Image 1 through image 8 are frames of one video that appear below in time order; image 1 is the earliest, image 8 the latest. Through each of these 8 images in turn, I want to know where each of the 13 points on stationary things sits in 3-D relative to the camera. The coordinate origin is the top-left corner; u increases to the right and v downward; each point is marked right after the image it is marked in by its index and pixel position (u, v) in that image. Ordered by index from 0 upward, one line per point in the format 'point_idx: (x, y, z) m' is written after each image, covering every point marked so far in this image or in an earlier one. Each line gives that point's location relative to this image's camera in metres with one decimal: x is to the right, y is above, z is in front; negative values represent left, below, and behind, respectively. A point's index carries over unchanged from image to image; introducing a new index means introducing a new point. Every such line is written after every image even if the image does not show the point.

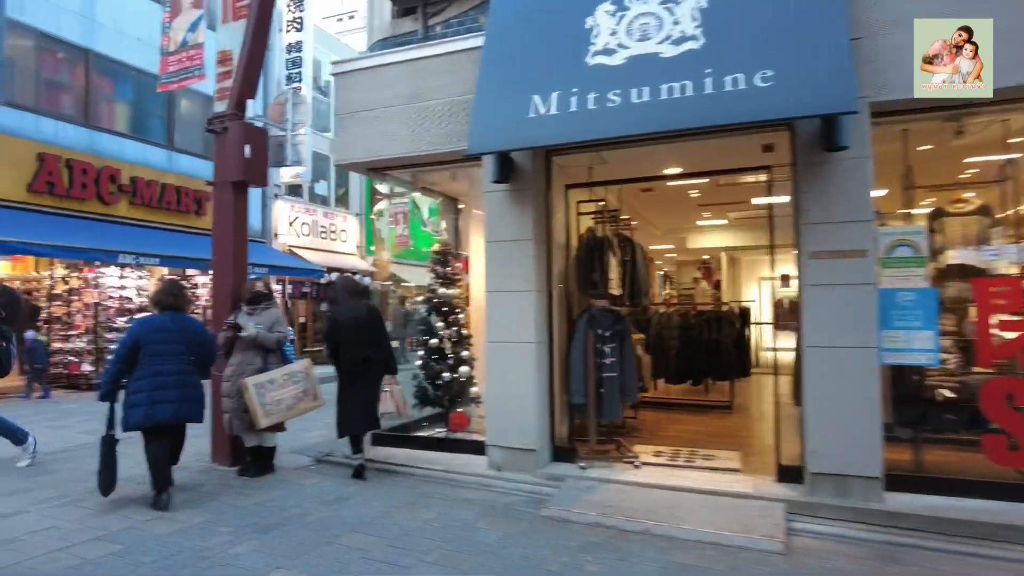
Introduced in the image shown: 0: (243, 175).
0: (-2.5, +1.1, +6.1) m
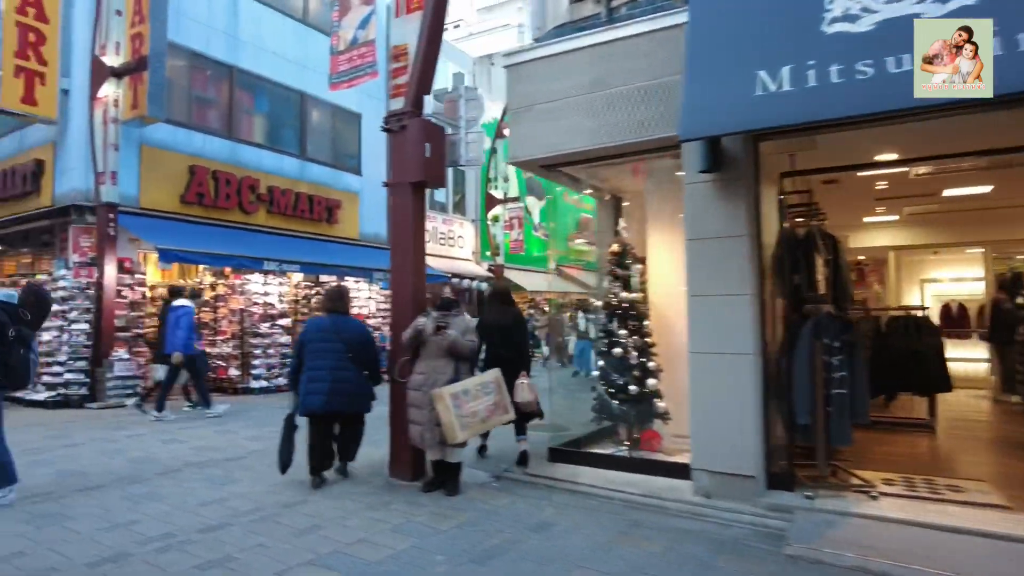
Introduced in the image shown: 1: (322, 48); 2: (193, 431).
0: (-0.8, +1.0, +5.8) m
1: (-4.9, +6.2, +16.9) m
2: (-4.1, -1.8, +8.4) m
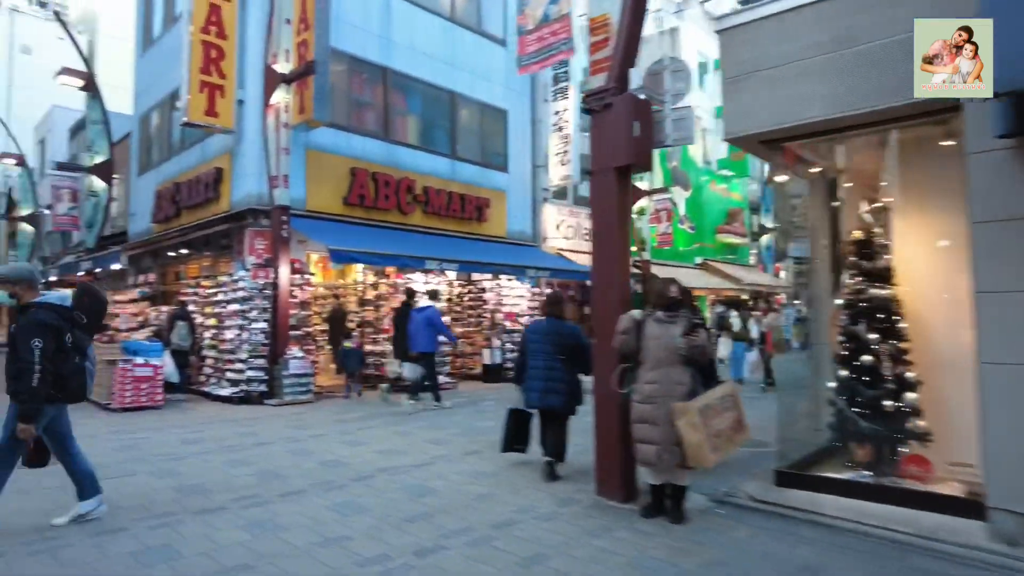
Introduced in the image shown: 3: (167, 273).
0: (+1.0, +1.0, +5.2) m
1: (-1.1, +6.2, +16.8) m
2: (-1.8, -1.8, +8.3) m
3: (-8.6, +0.4, +16.4) m
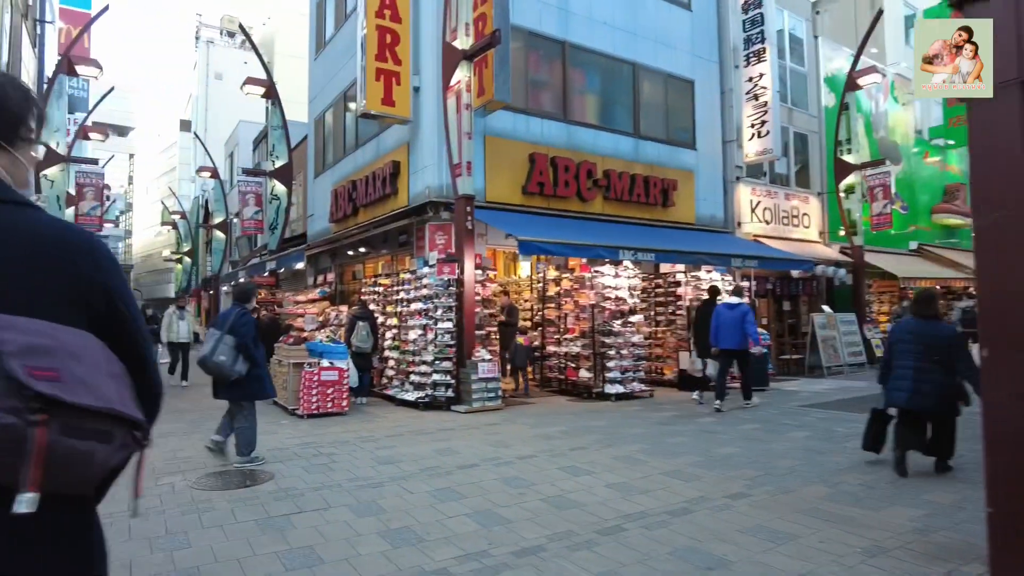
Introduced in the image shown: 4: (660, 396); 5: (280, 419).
0: (+2.7, +1.1, +3.2) m
1: (+3.2, +6.4, +15.0) m
2: (+0.8, -1.7, +6.9) m
3: (-4.1, +0.4, +16.3) m
4: (+2.7, -1.9, +11.7) m
5: (-3.3, -1.9, +9.4) m
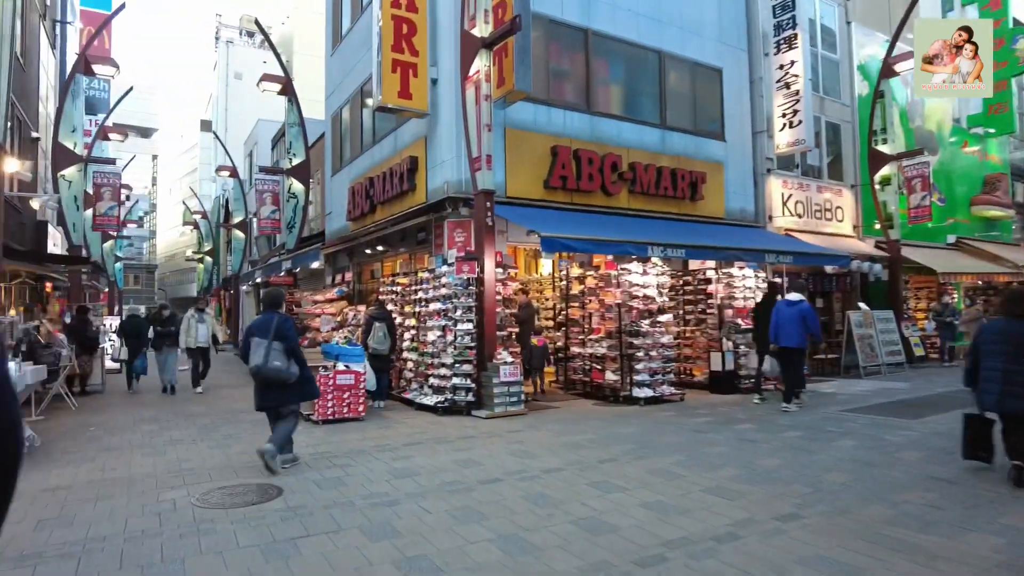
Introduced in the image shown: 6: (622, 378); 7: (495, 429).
0: (+2.8, +1.1, +2.7) m
1: (+3.7, +6.4, +14.4) m
2: (+1.0, -1.7, +6.4) m
3: (-3.6, +0.4, +15.9) m
4: (+3.1, -1.9, +11.1) m
5: (-2.9, -1.9, +9.0) m
6: (+1.8, -1.5, +10.8) m
7: (-0.2, -1.8, +8.2) m
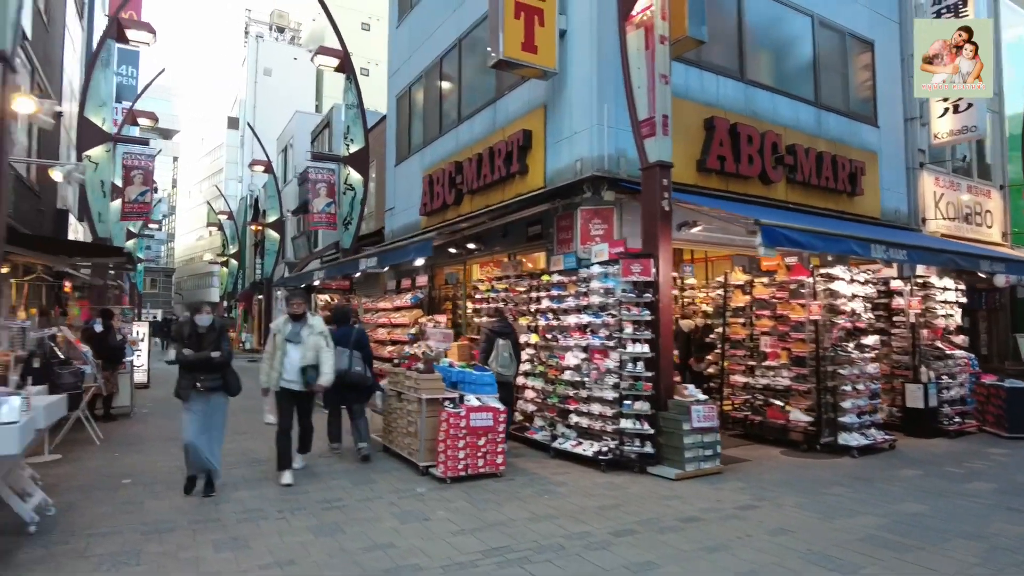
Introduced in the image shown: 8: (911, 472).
0: (+4.8, +1.1, +0.1) m
1: (+5.9, +6.2, +11.9) m
2: (+2.9, -1.8, +3.8) m
3: (-1.5, +0.3, +13.4) m
4: (+5.0, -2.1, +8.5) m
5: (-1.0, -1.9, +6.5) m
6: (+3.8, -1.7, +8.2) m
7: (+1.7, -1.9, +5.6) m
8: (+4.3, -2.0, +7.0) m
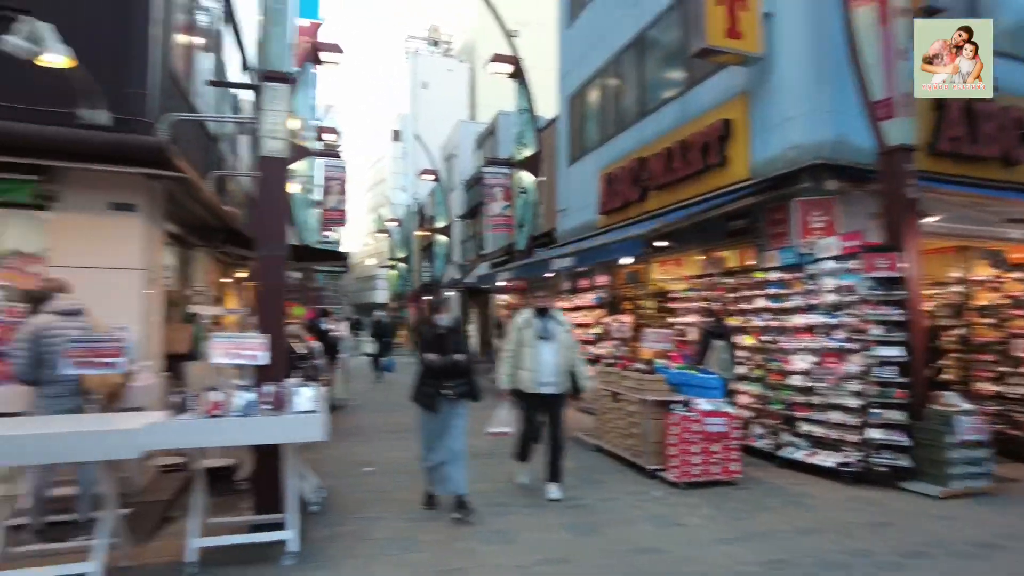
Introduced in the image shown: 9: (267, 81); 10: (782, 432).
0: (+5.5, +1.2, -1.1) m
1: (+9.0, +6.2, +10.2) m
2: (+4.5, -1.7, +2.8) m
3: (+2.2, +0.3, +13.2) m
4: (+7.6, -2.0, +7.0) m
5: (+1.2, -1.9, +6.3) m
6: (+6.3, -1.6, +7.0) m
7: (+3.7, -1.8, +4.9) m
8: (+6.5, -1.9, +5.7) m
9: (-1.8, +1.6, +5.0) m
10: (+3.0, -1.6, +7.4) m
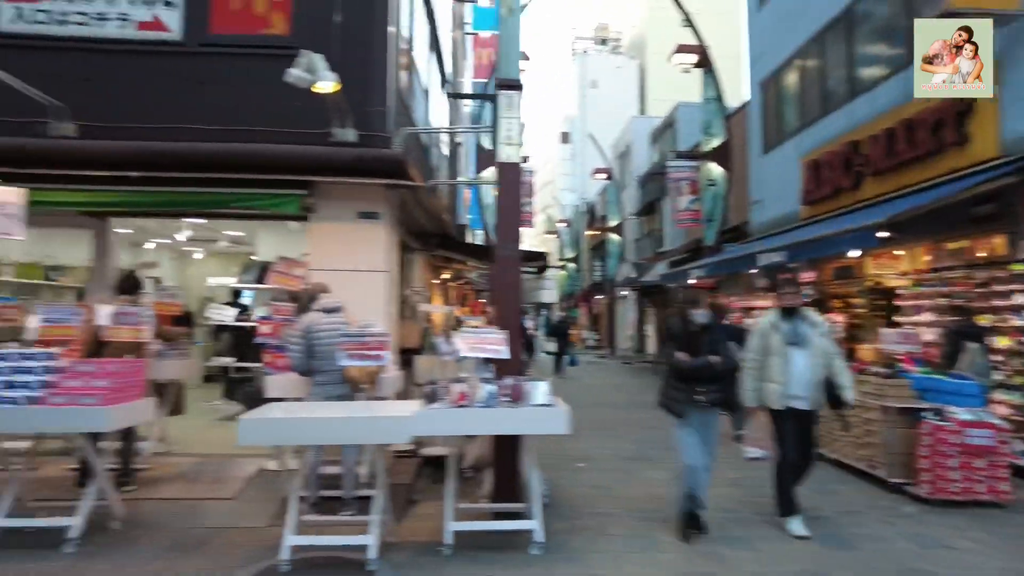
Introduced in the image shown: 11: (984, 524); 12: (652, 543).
0: (+5.5, +1.2, -2.5) m
1: (+11.7, +6.4, +7.6) m
2: (+5.6, -1.7, +1.6) m
3: (+5.9, +0.4, +12.2) m
4: (+9.6, -1.9, +4.8) m
5: (+3.3, -1.8, +5.7) m
6: (+8.3, -1.5, +5.1) m
7: (+5.3, -1.7, +3.8) m
8: (+8.2, -1.8, +3.9) m
9: (-0.1, +1.6, +5.2) m
10: (+5.2, -1.5, +6.3) m
11: (+3.6, -1.8, +4.9) m
12: (+0.9, -1.7, +4.5) m
